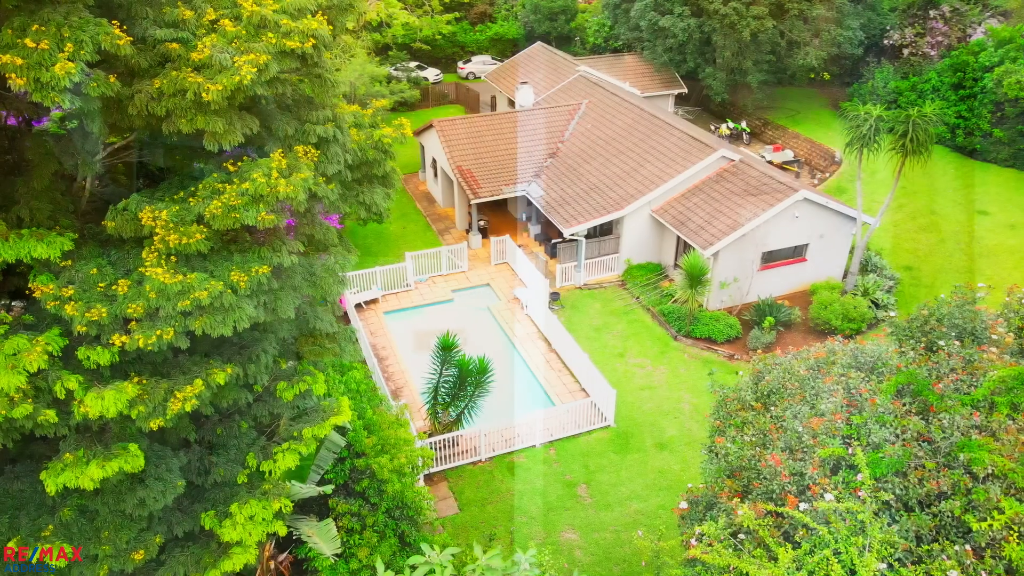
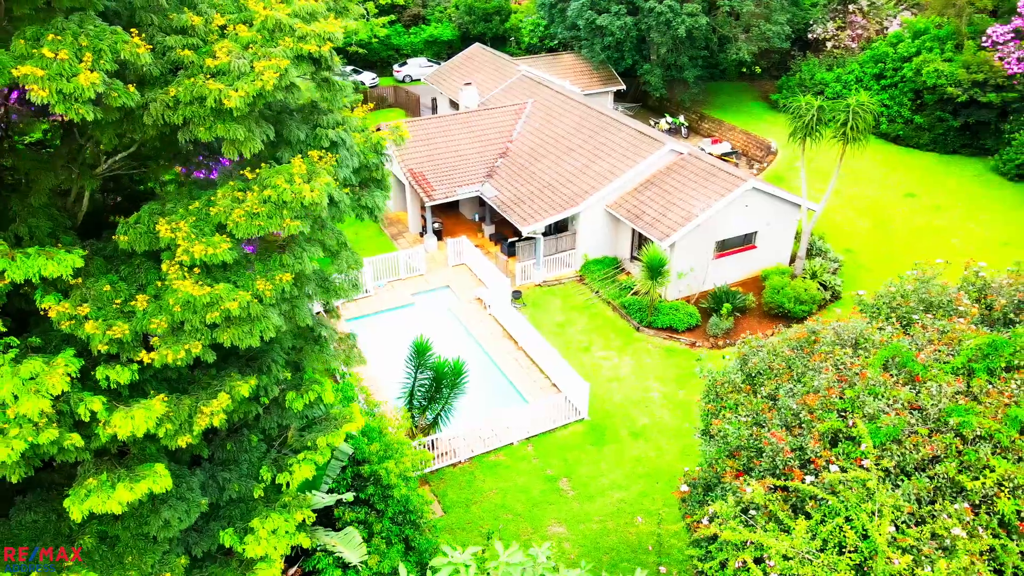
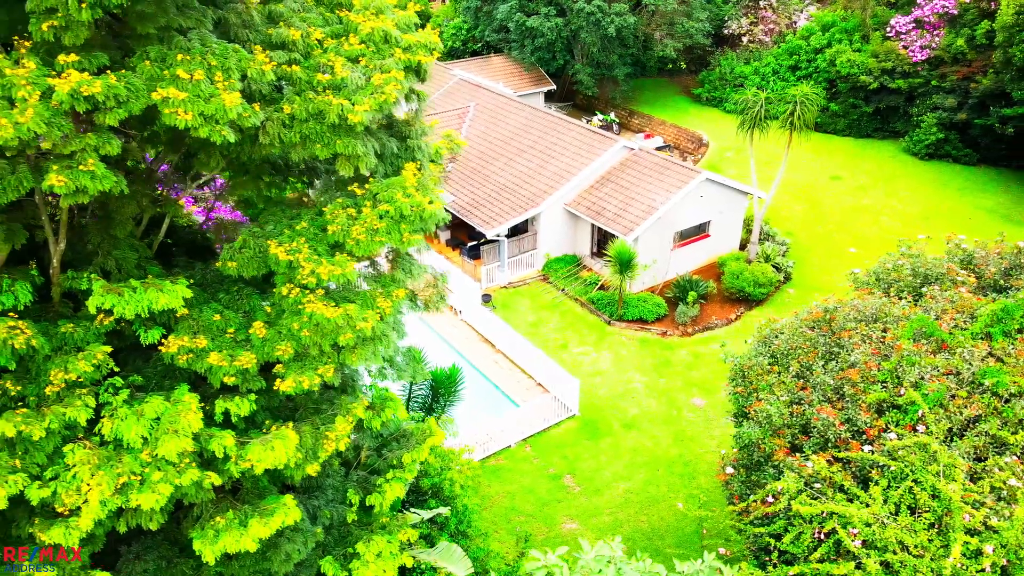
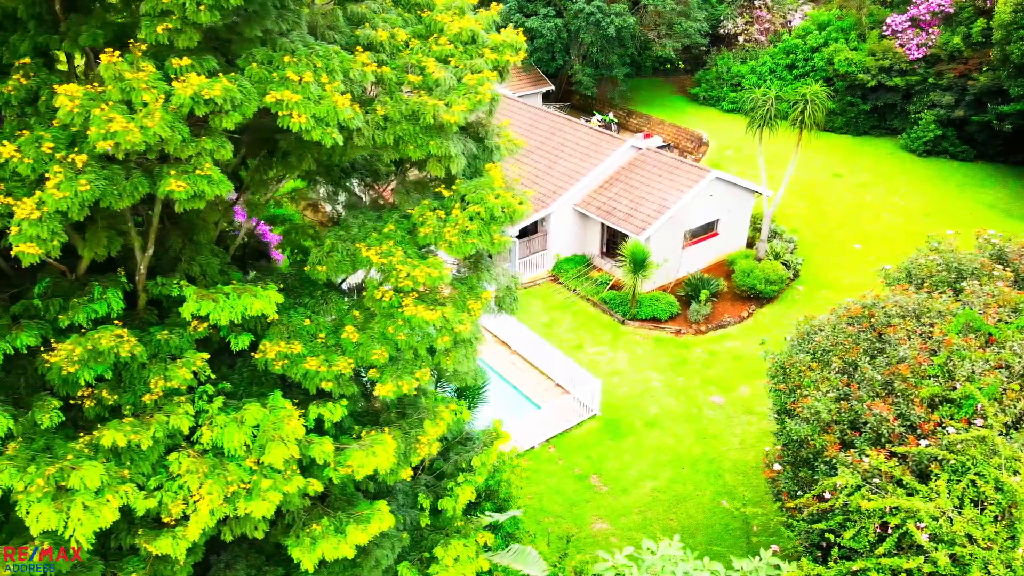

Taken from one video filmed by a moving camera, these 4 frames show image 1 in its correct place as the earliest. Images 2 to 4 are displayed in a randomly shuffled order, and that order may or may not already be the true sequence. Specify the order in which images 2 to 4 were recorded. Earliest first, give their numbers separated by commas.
2, 3, 4
